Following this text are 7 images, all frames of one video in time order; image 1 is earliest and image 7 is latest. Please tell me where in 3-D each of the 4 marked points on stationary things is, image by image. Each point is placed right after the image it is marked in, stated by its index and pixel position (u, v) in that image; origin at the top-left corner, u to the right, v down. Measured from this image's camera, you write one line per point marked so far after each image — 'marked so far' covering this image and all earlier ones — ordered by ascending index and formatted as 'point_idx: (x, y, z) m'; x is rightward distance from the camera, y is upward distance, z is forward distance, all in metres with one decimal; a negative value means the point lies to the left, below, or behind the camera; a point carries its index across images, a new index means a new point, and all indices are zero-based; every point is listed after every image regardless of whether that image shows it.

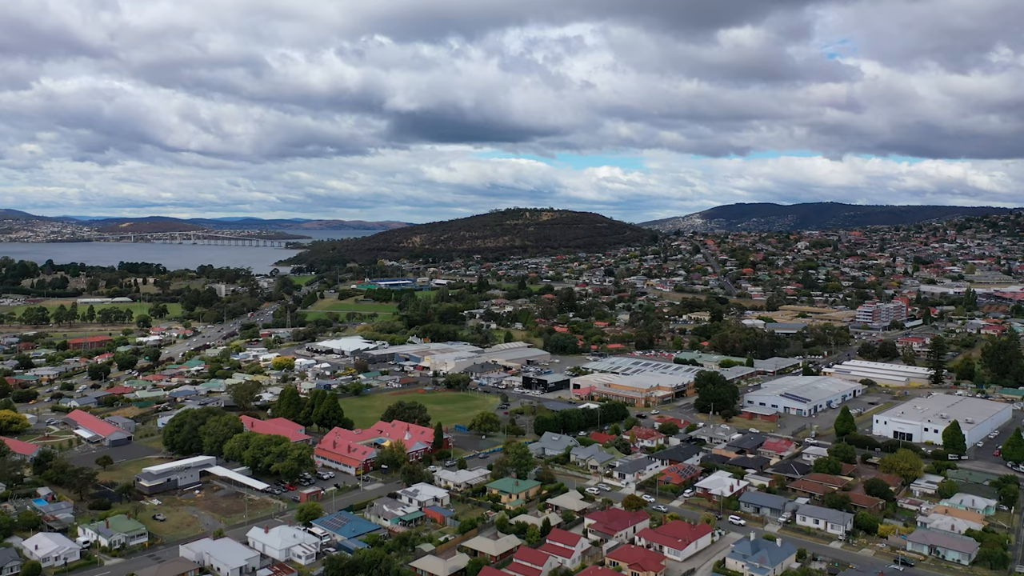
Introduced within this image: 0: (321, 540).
0: (-4.6, -6.0, +19.5) m
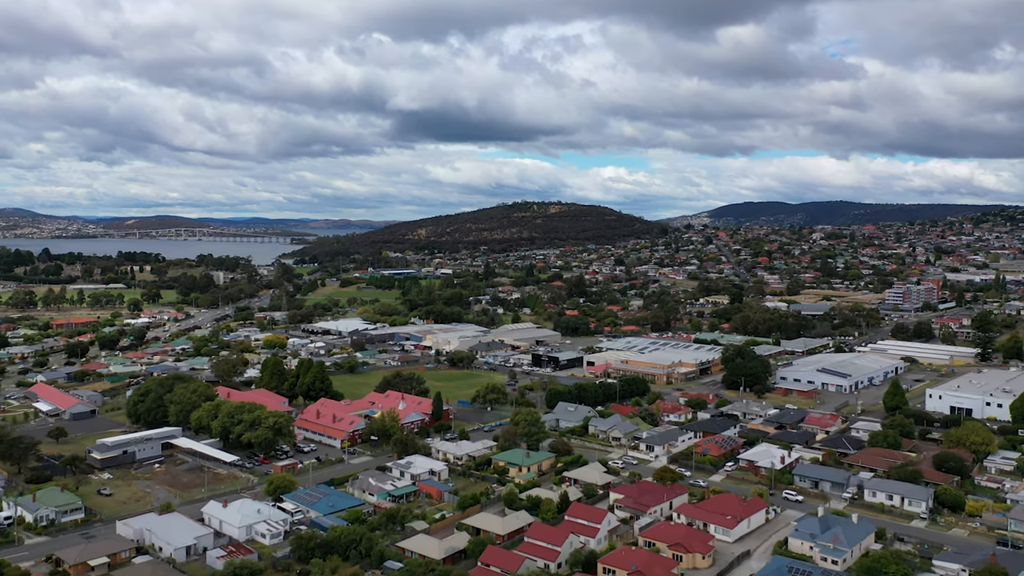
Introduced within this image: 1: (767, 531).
0: (-4.3, -4.5, +16.2) m
1: (+4.7, -4.5, +15.3) m
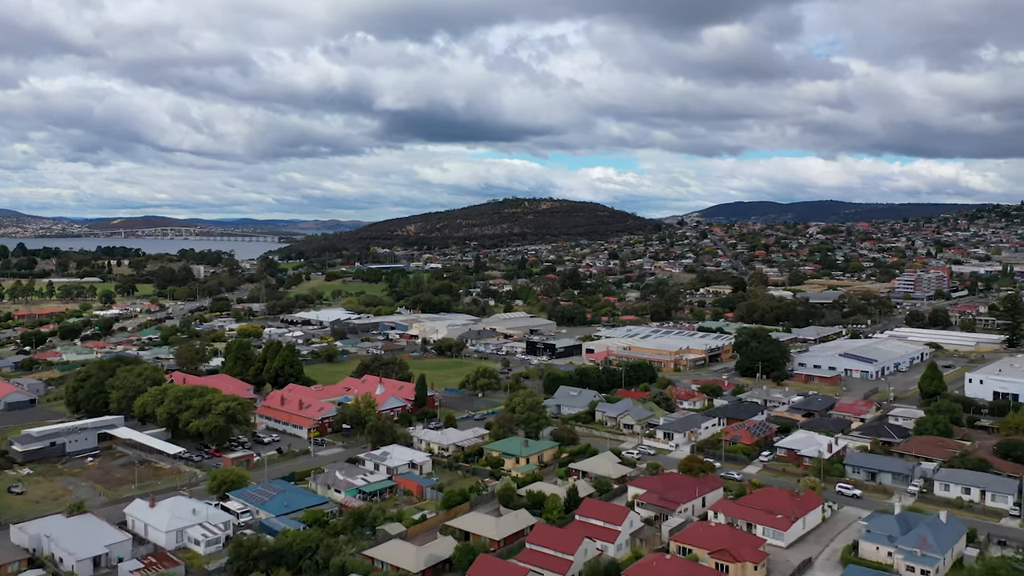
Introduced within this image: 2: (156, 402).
0: (-4.4, -3.7, +13.1) m
1: (+4.7, -3.7, +12.3) m
2: (-8.3, -2.7, +19.2) m
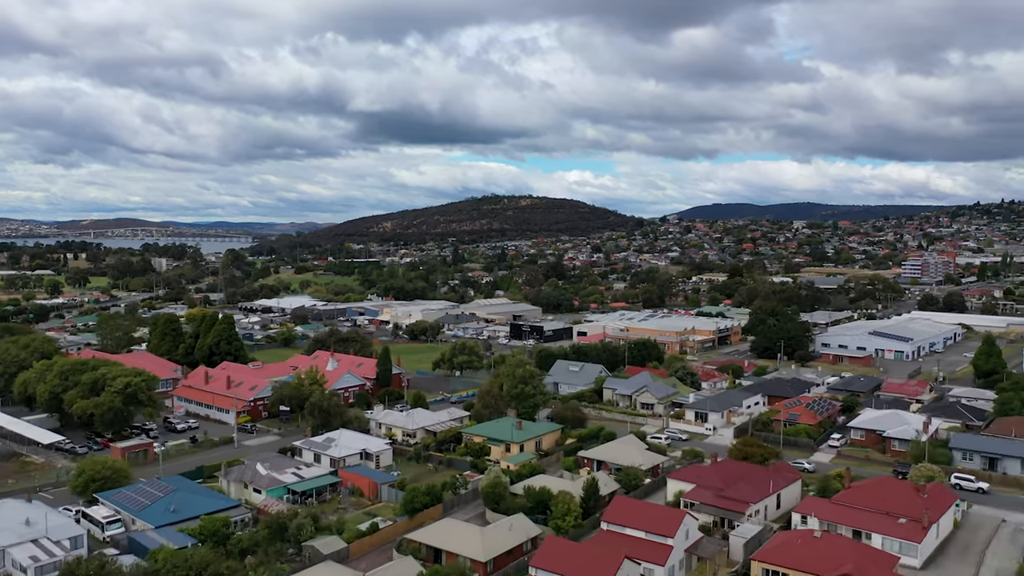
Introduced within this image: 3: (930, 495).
0: (-4.5, -2.7, +8.9) m
1: (+4.6, -2.6, +8.4) m
2: (-8.6, -1.7, +14.9) m
3: (+4.4, -2.2, +8.7) m
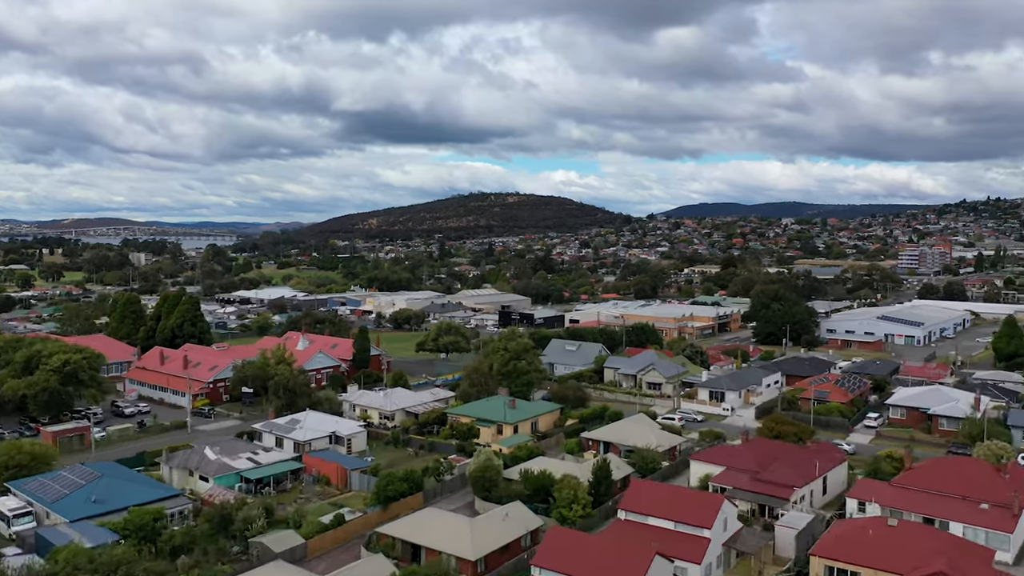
0: (-4.5, -2.2, +7.3) m
1: (+4.6, -2.1, +6.9) m
2: (-8.7, -1.2, +13.2) m
3: (+4.3, -1.6, +7.2) m
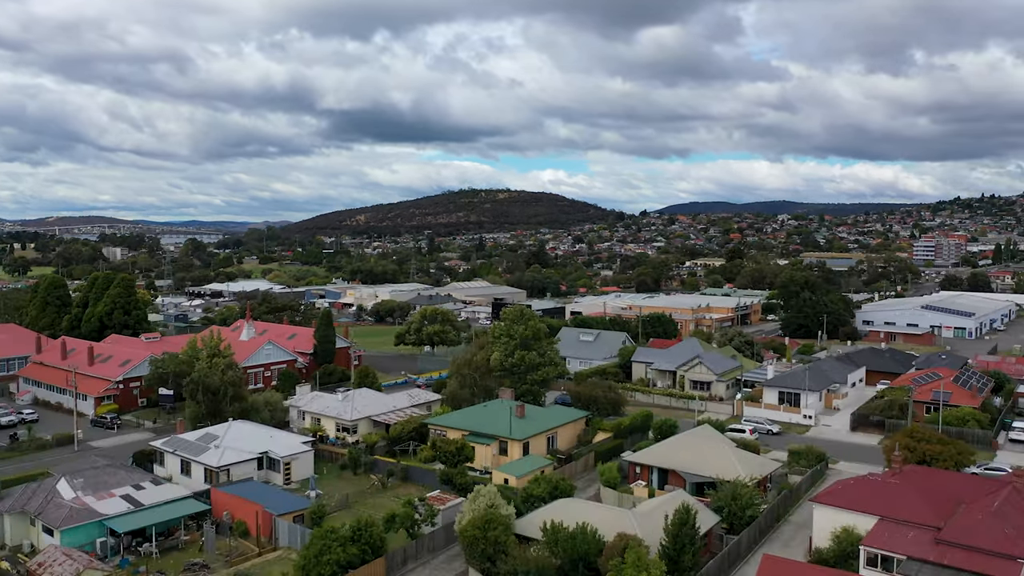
0: (-4.4, -1.8, +4.2) m
1: (+4.7, -1.7, +3.9) m
2: (-8.7, -0.8, +10.1) m
3: (+4.4, -1.3, +4.2) m
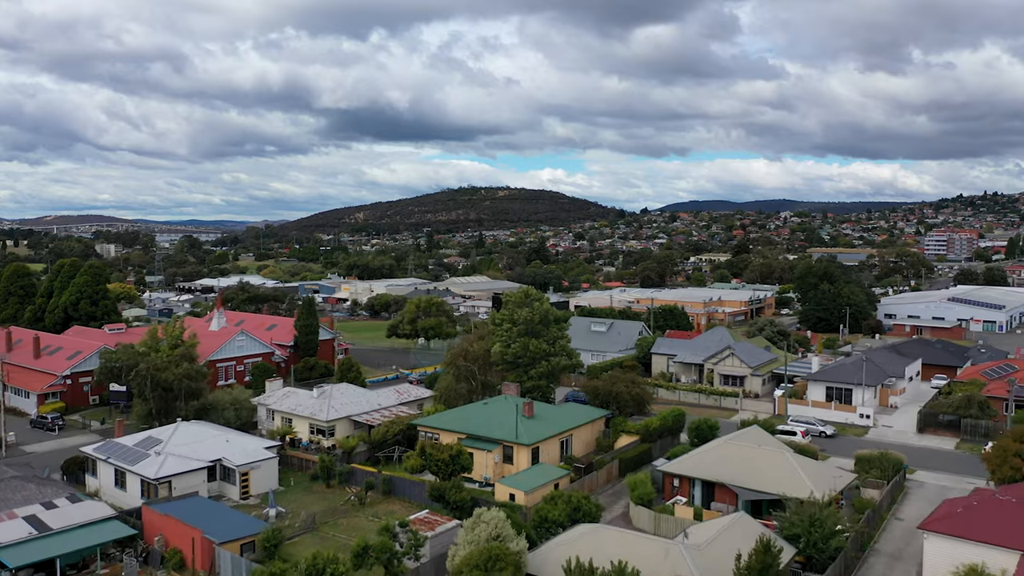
0: (-4.4, -1.6, +2.9) m
1: (+4.7, -1.5, +2.6) m
2: (-8.6, -0.6, +8.8) m
3: (+4.5, -1.1, +2.9) m
